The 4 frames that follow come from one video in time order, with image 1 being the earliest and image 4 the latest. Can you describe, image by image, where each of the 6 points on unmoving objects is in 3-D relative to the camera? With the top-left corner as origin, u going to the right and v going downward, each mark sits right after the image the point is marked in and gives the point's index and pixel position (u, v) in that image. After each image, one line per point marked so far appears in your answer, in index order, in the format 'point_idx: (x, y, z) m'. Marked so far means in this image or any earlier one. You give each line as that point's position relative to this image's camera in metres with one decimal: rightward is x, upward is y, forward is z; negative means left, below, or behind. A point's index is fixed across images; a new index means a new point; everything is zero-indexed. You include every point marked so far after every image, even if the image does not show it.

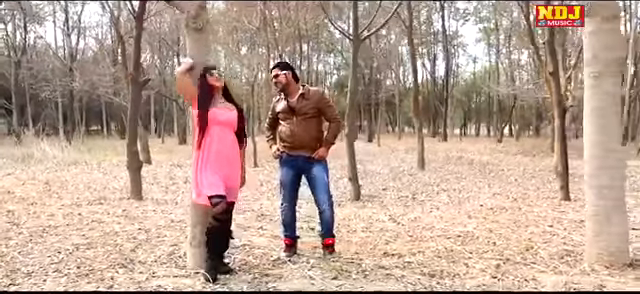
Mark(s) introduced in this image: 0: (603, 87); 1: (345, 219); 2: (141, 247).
0: (+2.8, +0.6, +5.6) m
1: (+0.4, -1.1, +8.5) m
2: (-2.1, -1.2, +6.7) m
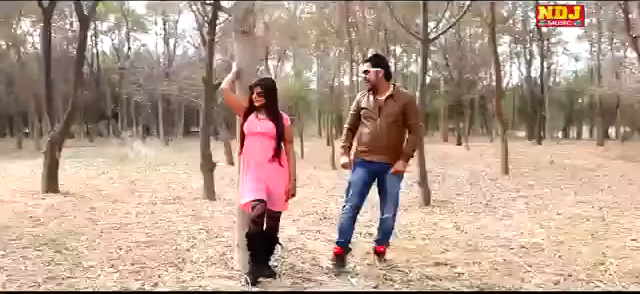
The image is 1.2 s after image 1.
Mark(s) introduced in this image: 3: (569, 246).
0: (+3.2, +0.6, +5.0) m
1: (+1.3, -1.1, +8.2) m
2: (-1.5, -1.2, +6.8) m
3: (+2.9, -1.2, +6.6) m
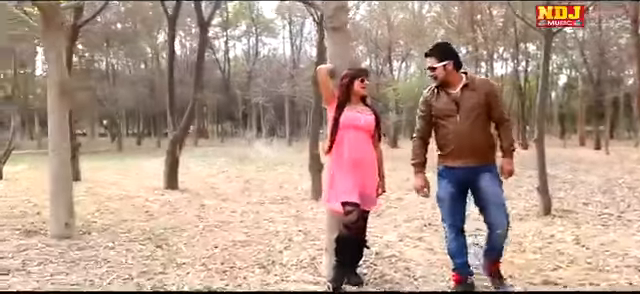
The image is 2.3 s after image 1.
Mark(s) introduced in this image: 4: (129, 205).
0: (+3.8, +0.5, +3.9) m
1: (+2.6, -1.2, +7.5) m
2: (-0.4, -1.2, +6.7) m
3: (+3.9, -1.2, +5.5) m
4: (-3.4, -1.0, +10.1) m
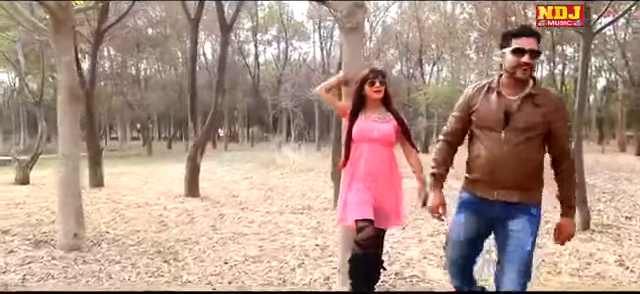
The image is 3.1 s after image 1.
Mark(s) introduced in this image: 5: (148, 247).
0: (+3.9, +0.4, +3.2) m
1: (+2.9, -1.3, +6.9) m
2: (-0.2, -1.3, +6.3) m
3: (+4.0, -1.3, +4.9) m
4: (-3.0, -1.2, +9.8) m
5: (-2.2, -1.3, +7.2) m
